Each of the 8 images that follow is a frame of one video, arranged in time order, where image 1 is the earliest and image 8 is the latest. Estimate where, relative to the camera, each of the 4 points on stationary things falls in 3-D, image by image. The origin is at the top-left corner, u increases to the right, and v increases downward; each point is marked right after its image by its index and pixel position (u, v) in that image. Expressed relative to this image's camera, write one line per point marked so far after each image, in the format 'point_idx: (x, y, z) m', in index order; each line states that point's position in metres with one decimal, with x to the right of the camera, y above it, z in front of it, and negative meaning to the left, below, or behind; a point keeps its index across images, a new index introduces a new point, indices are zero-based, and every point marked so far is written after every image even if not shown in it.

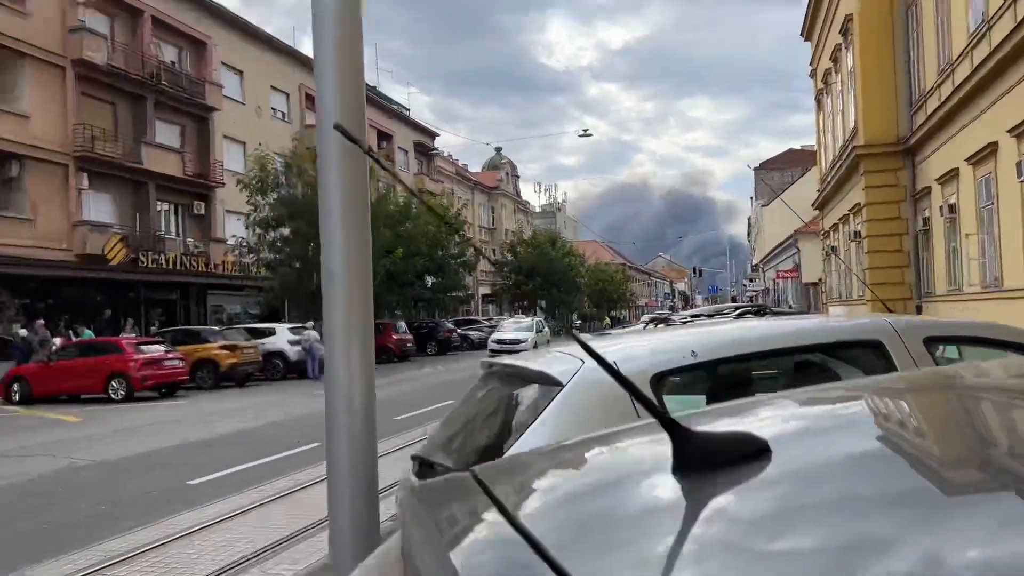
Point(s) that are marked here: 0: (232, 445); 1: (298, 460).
0: (-3.3, -1.9, +9.4) m
1: (-2.3, -1.8, +8.3) m
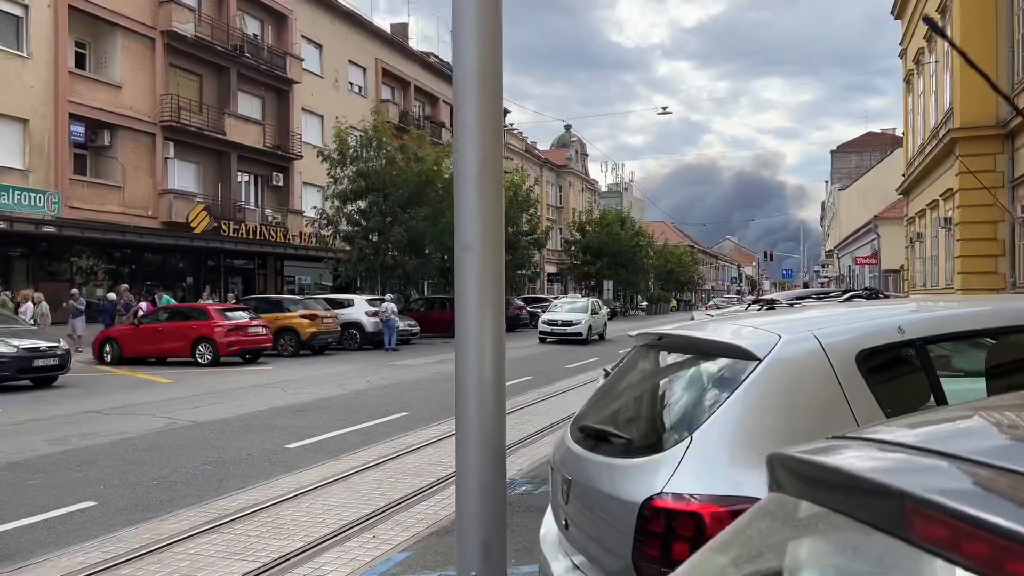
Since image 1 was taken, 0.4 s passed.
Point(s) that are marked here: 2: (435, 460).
0: (-2.3, -1.5, +9.6) m
1: (-1.3, -1.5, +8.4) m
2: (-0.7, -1.5, +6.9) m
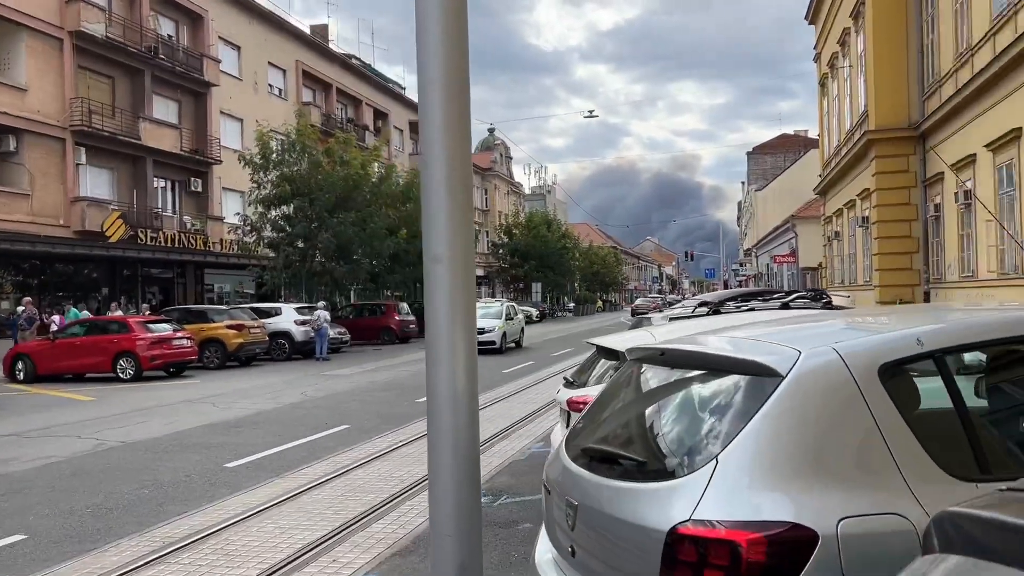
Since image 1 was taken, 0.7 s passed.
0: (-3.0, -1.6, +9.3) m
1: (-1.9, -1.6, +8.2) m
2: (-1.1, -1.6, +6.7) m
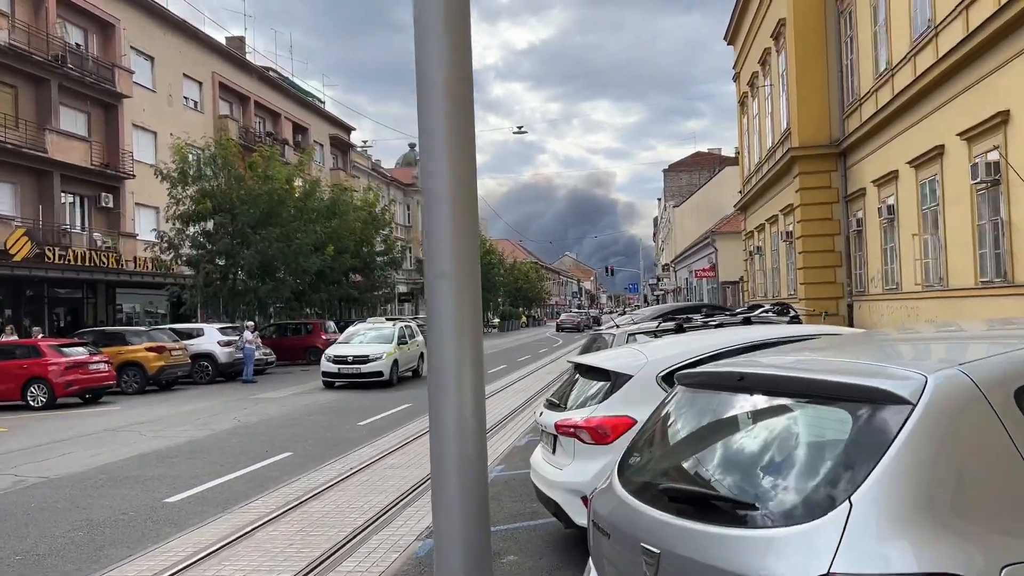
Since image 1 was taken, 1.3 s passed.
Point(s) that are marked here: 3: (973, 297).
0: (-3.5, -1.9, +8.7) m
1: (-2.3, -1.8, +7.7) m
2: (-1.3, -1.7, +6.3) m
3: (+7.1, -0.1, +12.2) m
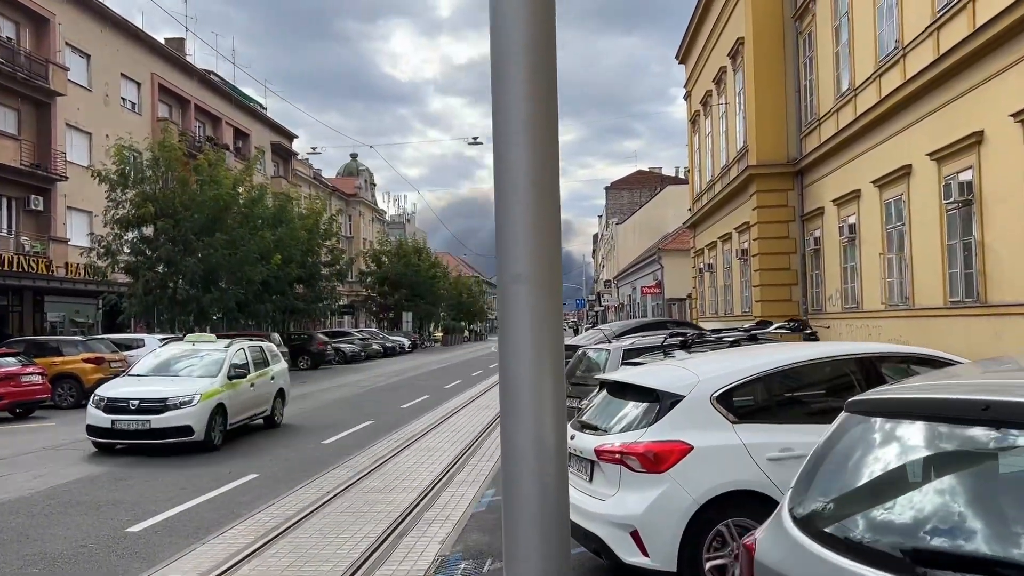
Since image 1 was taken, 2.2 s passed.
0: (-3.6, -1.9, +7.9) m
1: (-2.4, -1.9, +7.0) m
2: (-1.3, -1.8, +5.7) m
3: (+6.7, -0.4, +12.3) m
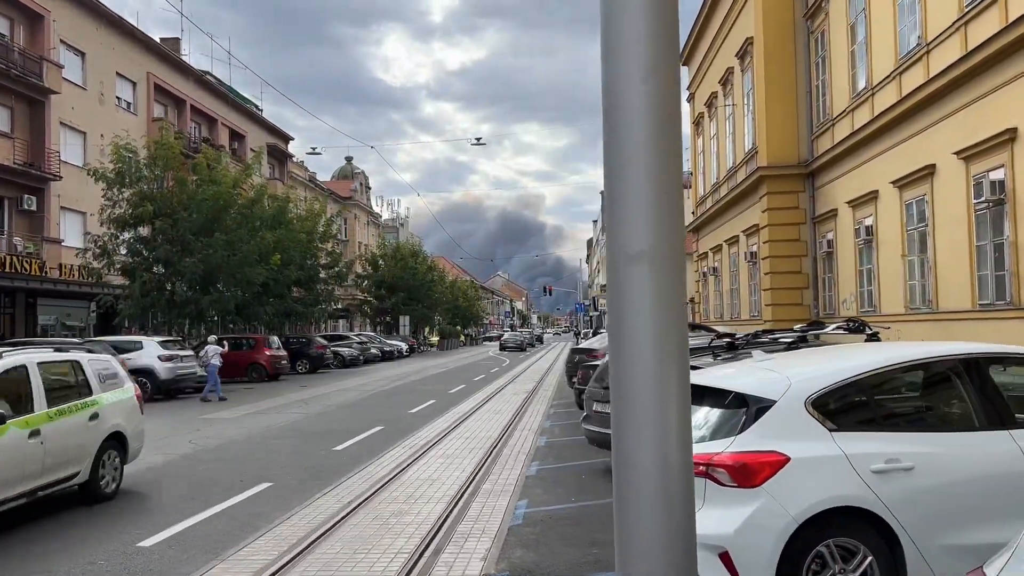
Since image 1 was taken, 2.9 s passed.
0: (-3.4, -1.9, +7.5) m
1: (-2.1, -1.9, +6.6) m
2: (-1.0, -1.8, +5.3) m
3: (+6.9, -0.5, +11.9) m
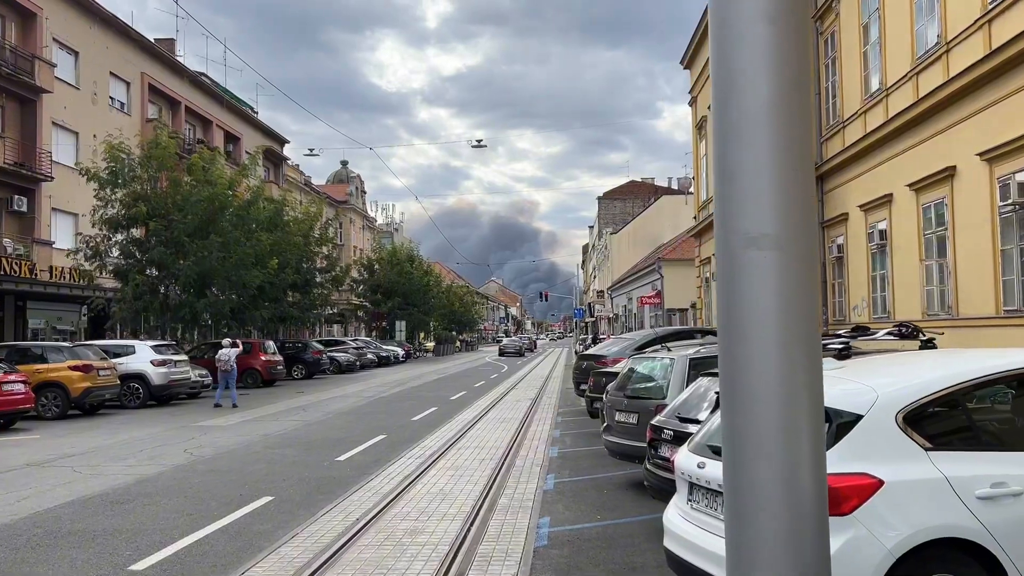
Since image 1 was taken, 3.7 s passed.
0: (-3.2, -1.9, +7.0) m
1: (-1.9, -1.9, +6.1) m
2: (-0.8, -1.8, +4.9) m
3: (+7.0, -0.6, +11.6) m
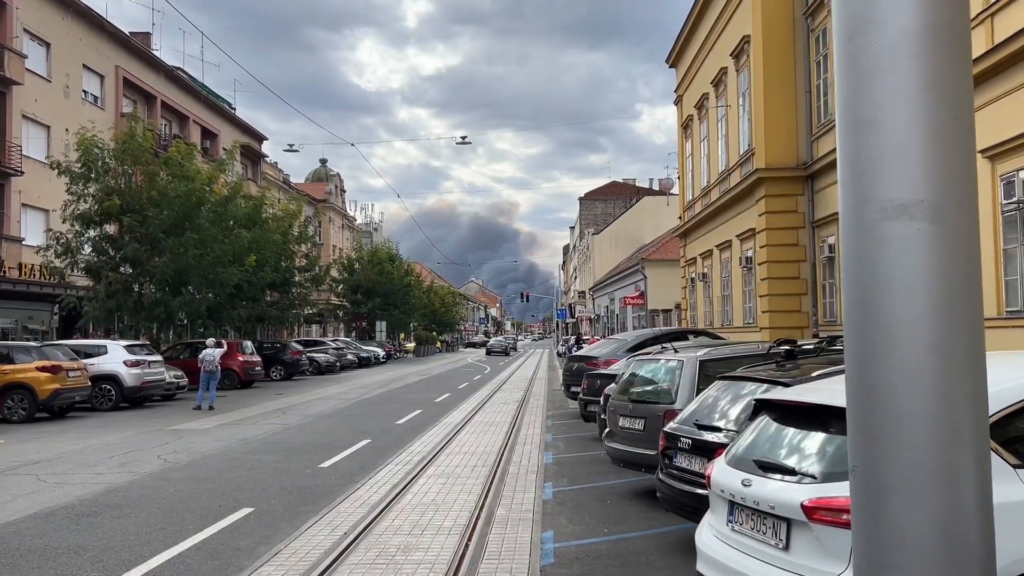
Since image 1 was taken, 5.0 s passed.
0: (-3.2, -1.9, +6.5) m
1: (-1.9, -1.8, +5.7) m
2: (-0.8, -1.7, +4.4) m
3: (+6.9, -0.6, +11.3) m
